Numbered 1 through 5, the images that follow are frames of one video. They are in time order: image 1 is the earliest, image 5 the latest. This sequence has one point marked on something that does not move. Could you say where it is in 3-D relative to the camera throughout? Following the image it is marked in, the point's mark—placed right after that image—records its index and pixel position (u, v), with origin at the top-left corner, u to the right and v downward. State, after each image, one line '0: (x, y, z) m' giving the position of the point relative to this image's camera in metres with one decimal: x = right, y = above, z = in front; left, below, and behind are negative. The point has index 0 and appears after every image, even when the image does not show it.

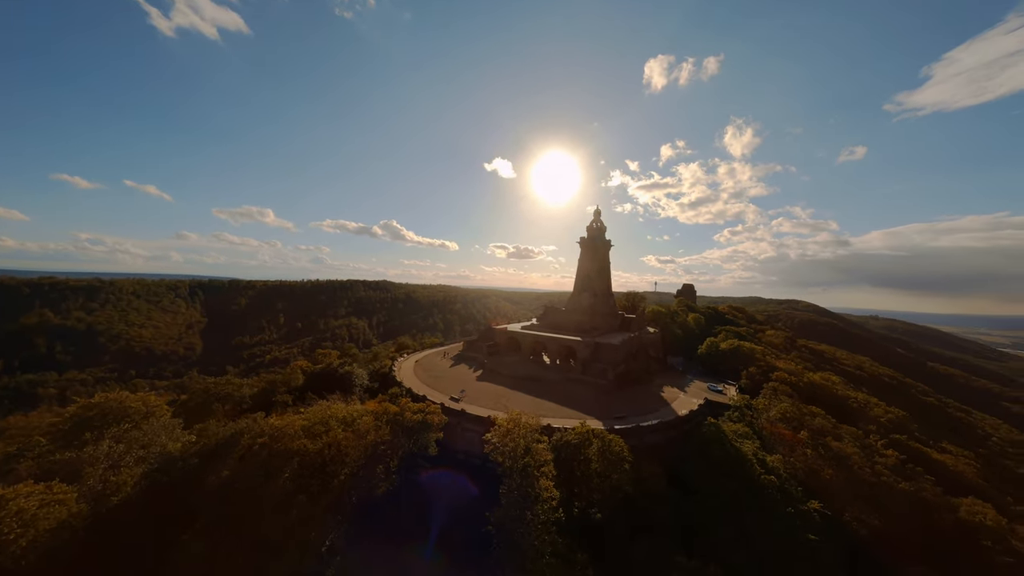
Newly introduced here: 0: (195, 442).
0: (-18.4, -8.9, +17.6) m
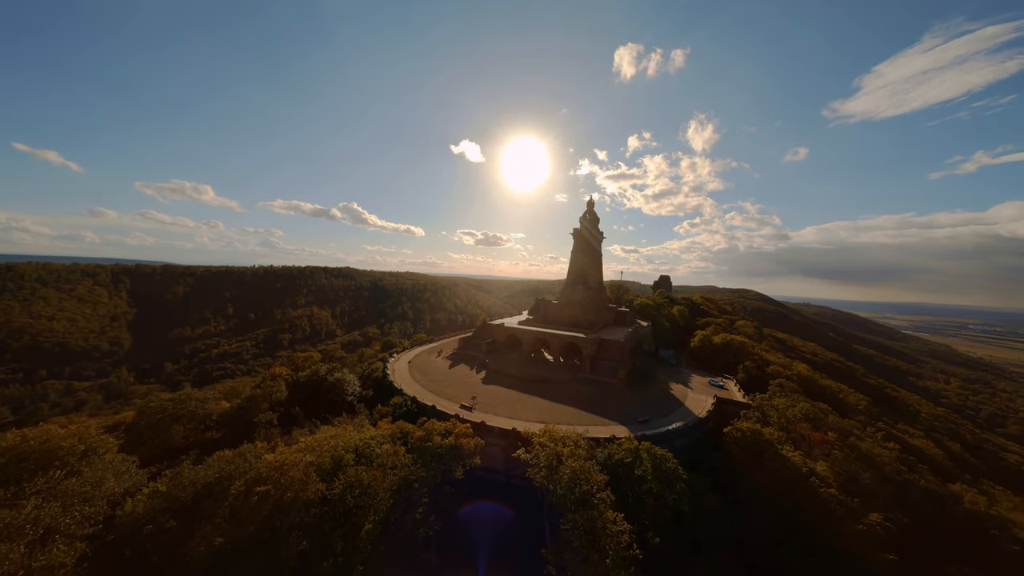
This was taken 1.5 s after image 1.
0: (-15.6, -9.1, +13.6) m
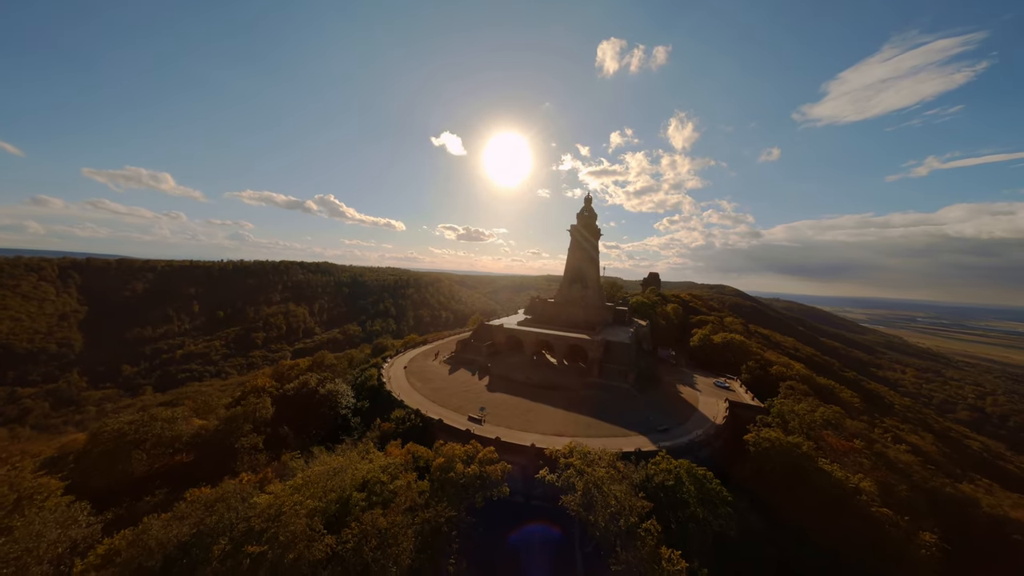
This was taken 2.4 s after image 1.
0: (-13.8, -9.5, +10.8) m
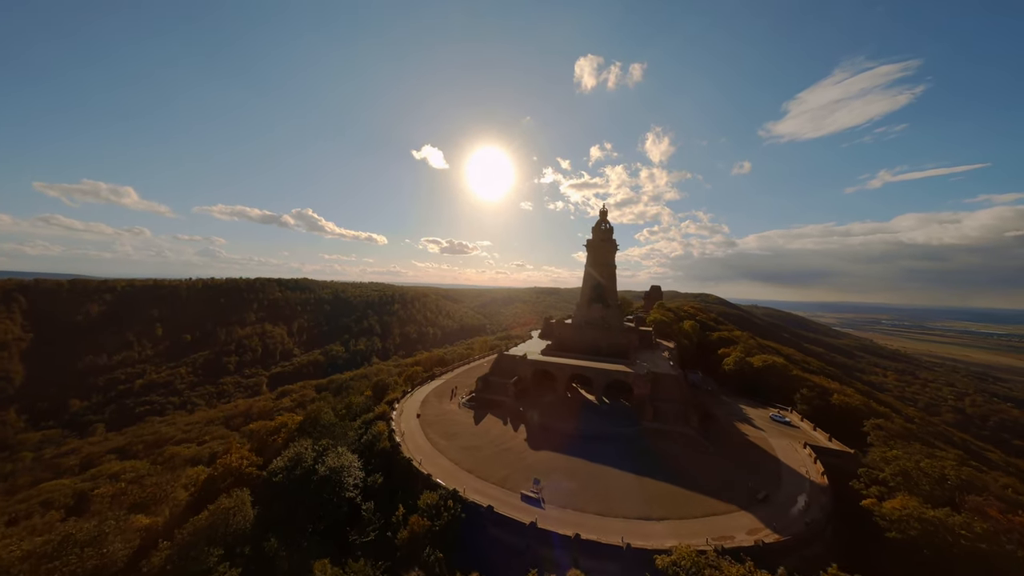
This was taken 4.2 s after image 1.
0: (-9.0, -11.6, +4.5) m
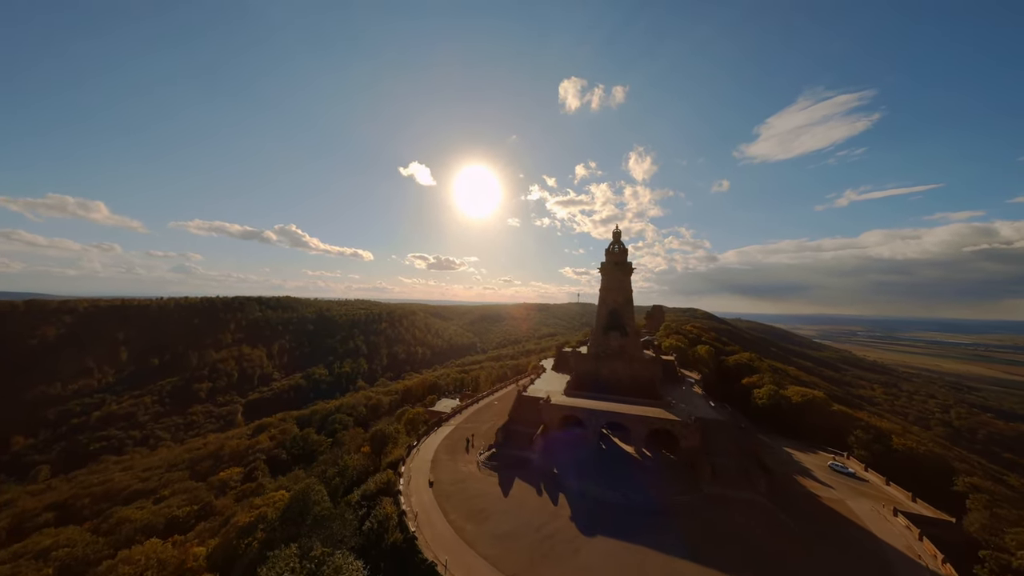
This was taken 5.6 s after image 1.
0: (-5.4, -13.5, -0.6) m
